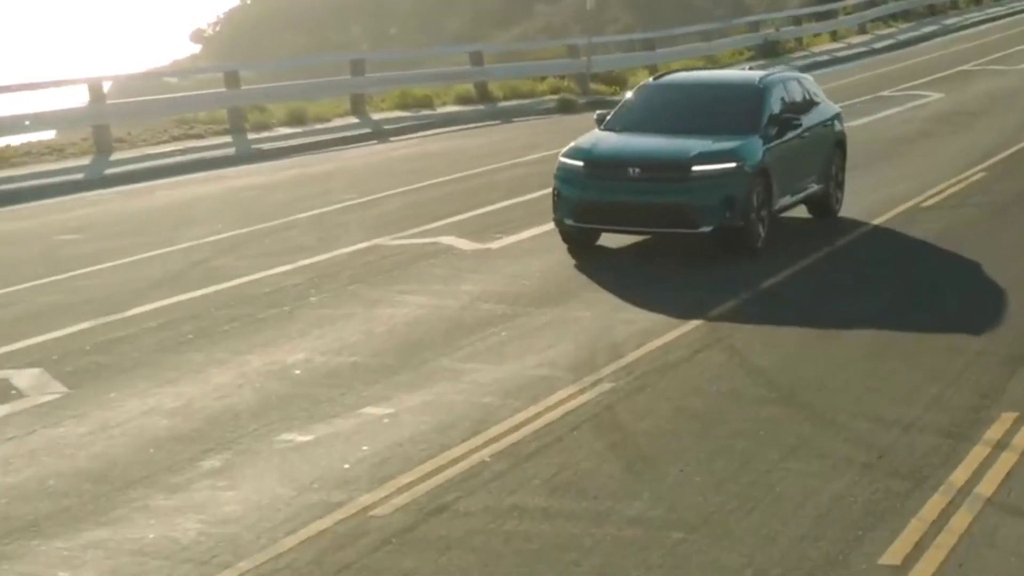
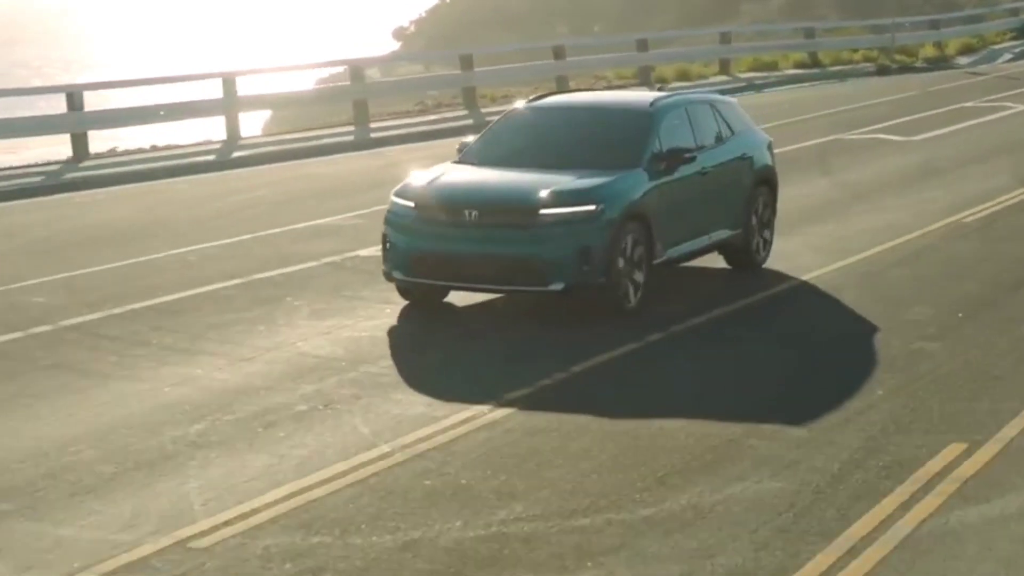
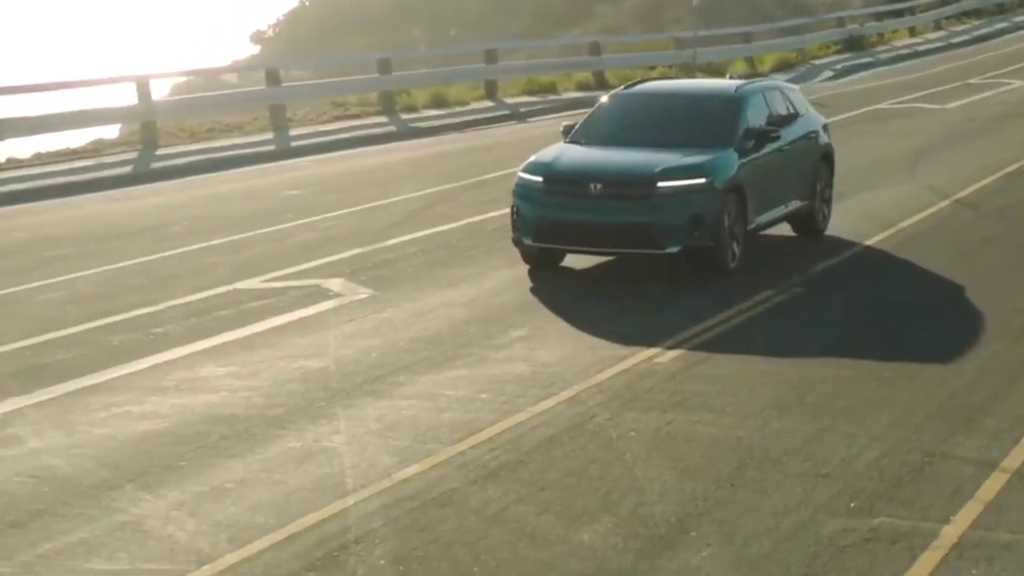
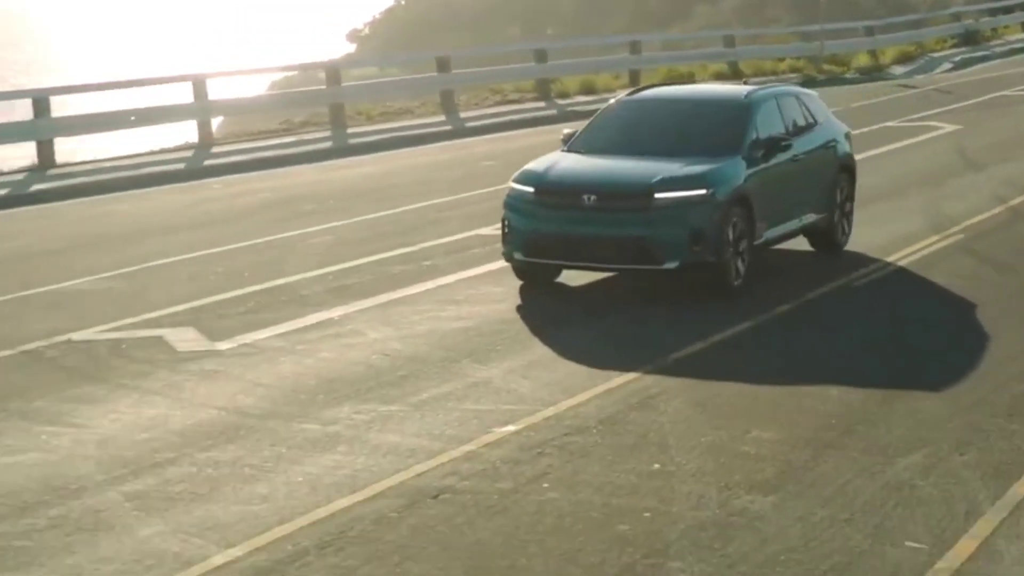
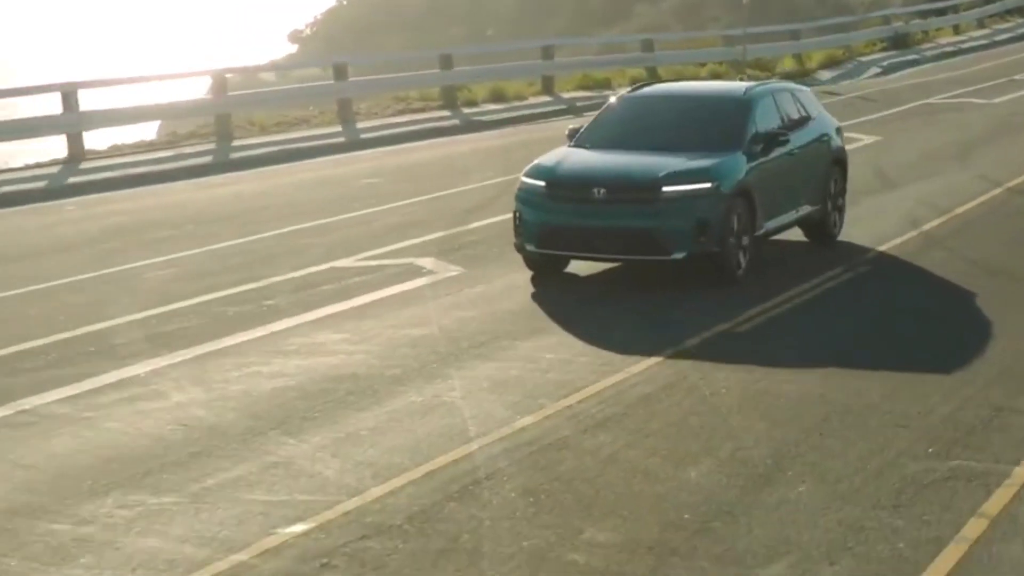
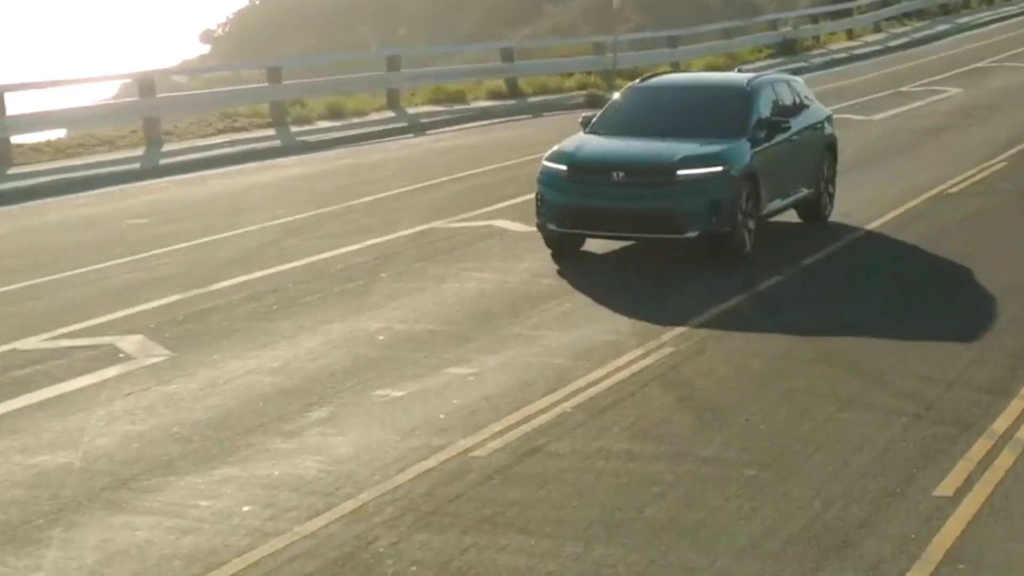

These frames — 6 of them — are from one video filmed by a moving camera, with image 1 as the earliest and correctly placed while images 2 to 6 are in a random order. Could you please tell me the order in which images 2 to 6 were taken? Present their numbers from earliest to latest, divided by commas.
6, 3, 5, 4, 2
